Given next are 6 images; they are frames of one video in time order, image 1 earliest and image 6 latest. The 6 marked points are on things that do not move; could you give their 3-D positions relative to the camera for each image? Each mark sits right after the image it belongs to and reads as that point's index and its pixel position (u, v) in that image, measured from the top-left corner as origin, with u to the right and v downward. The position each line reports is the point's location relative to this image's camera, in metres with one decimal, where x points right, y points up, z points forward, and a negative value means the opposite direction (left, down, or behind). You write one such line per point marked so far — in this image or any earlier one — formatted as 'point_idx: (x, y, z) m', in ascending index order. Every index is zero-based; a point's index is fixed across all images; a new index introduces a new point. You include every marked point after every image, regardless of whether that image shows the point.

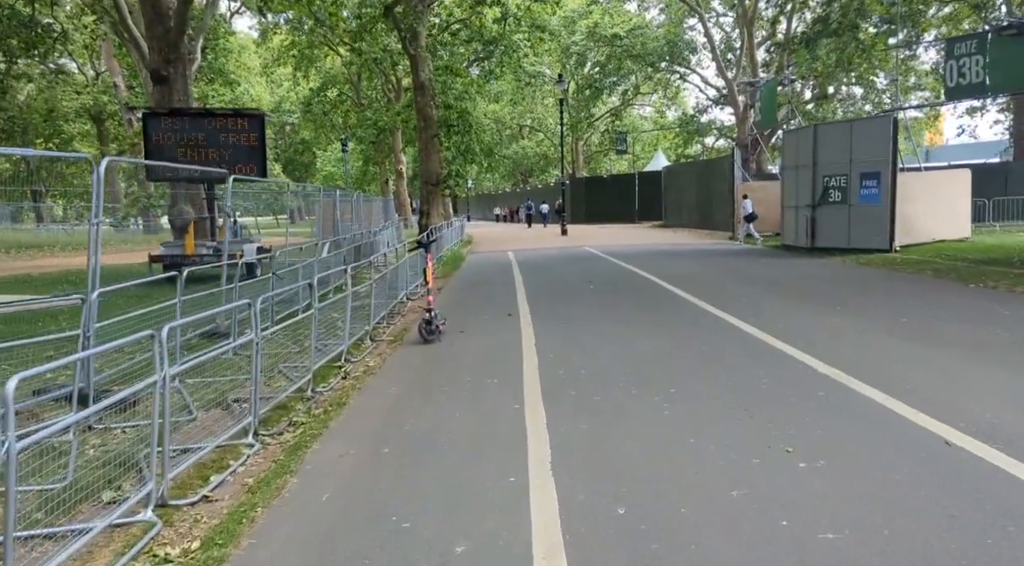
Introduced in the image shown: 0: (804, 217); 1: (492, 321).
0: (+6.8, +1.5, +16.9) m
1: (-0.3, -0.5, +10.4) m
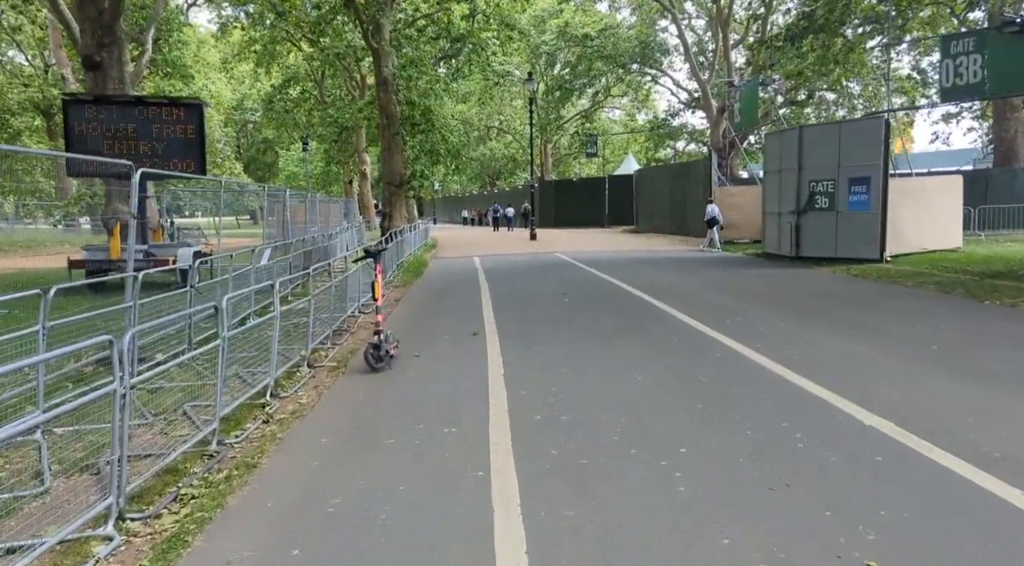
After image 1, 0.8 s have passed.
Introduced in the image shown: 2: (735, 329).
0: (+6.1, +1.3, +16.1) m
1: (-0.7, -0.7, +9.3) m
2: (+2.9, -0.6, +9.5) m
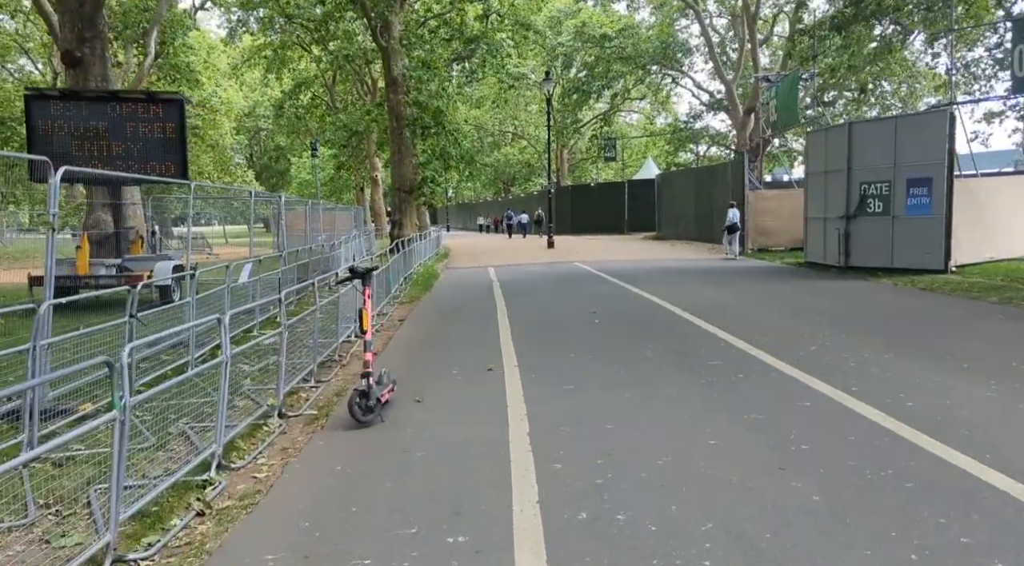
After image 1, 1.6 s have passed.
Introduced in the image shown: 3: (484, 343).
0: (+6.5, +1.0, +14.6) m
1: (-0.5, -0.9, +7.9) m
2: (+3.2, -0.8, +8.1) m
3: (-0.4, -0.8, +9.3) m
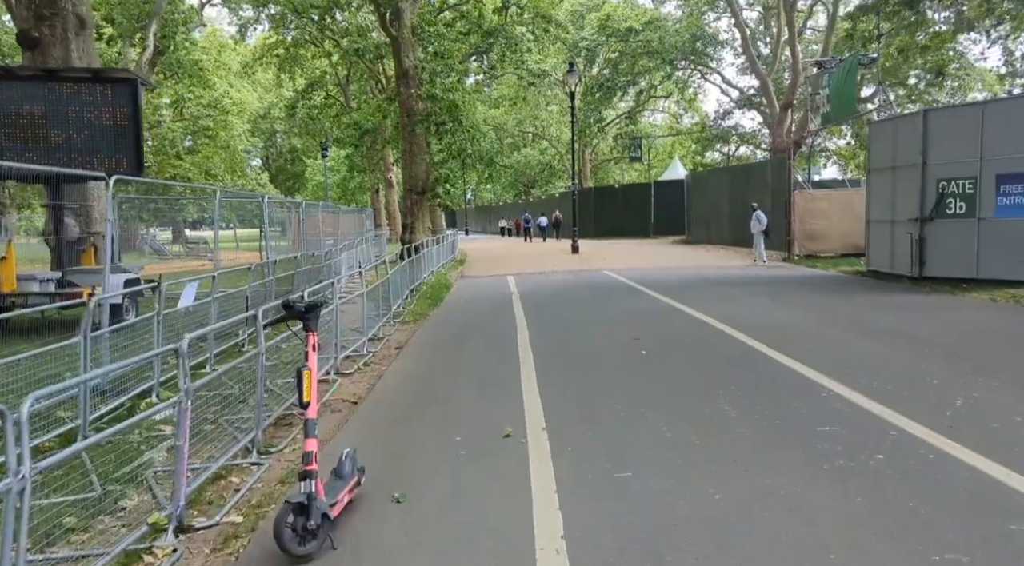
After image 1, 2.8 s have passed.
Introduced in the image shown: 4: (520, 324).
0: (+6.8, +0.8, +12.6) m
1: (-0.3, -1.1, +6.1) m
2: (+3.4, -1.0, +6.2) m
3: (-0.2, -1.0, +7.5) m
4: (+0.2, -0.6, +11.0) m
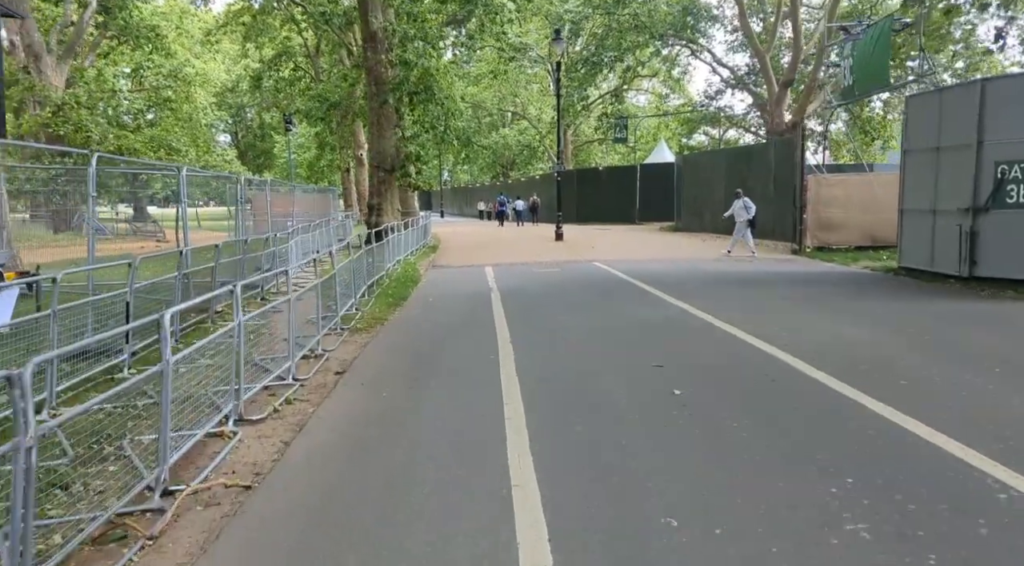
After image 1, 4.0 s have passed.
0: (+6.5, +0.8, +10.8) m
1: (-0.4, -1.2, +4.1) m
2: (+3.3, -1.1, +4.3) m
3: (-0.3, -1.0, +5.5) m
4: (-0.1, -0.6, +9.0) m
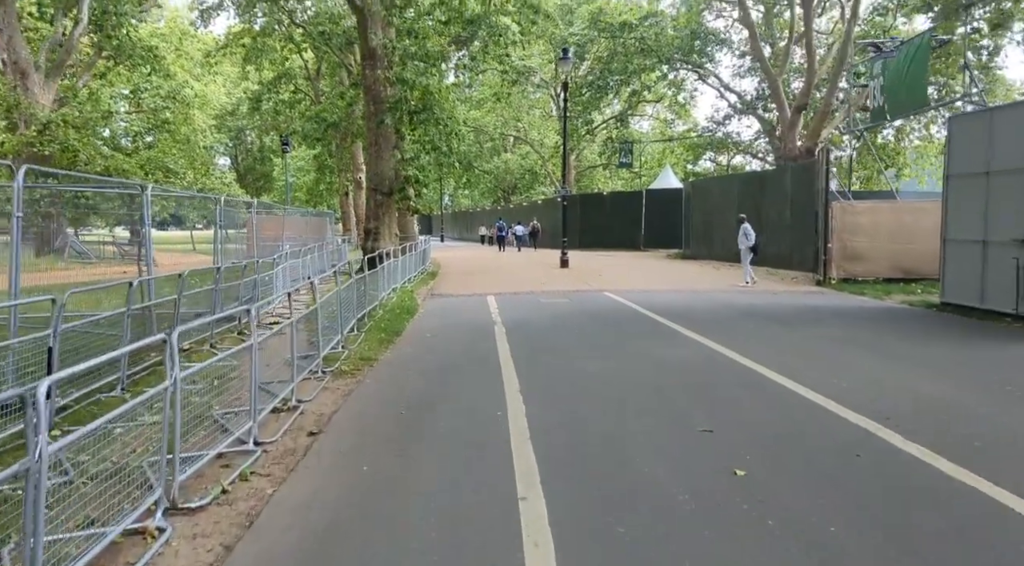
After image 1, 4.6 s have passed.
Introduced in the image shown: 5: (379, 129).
0: (+6.6, +0.3, +9.8) m
1: (-0.3, -1.4, +3.0) m
2: (+3.4, -1.4, +3.2) m
3: (-0.2, -1.3, +4.4) m
4: (0.0, -1.0, +8.0) m
5: (-3.5, +4.1, +19.5) m
